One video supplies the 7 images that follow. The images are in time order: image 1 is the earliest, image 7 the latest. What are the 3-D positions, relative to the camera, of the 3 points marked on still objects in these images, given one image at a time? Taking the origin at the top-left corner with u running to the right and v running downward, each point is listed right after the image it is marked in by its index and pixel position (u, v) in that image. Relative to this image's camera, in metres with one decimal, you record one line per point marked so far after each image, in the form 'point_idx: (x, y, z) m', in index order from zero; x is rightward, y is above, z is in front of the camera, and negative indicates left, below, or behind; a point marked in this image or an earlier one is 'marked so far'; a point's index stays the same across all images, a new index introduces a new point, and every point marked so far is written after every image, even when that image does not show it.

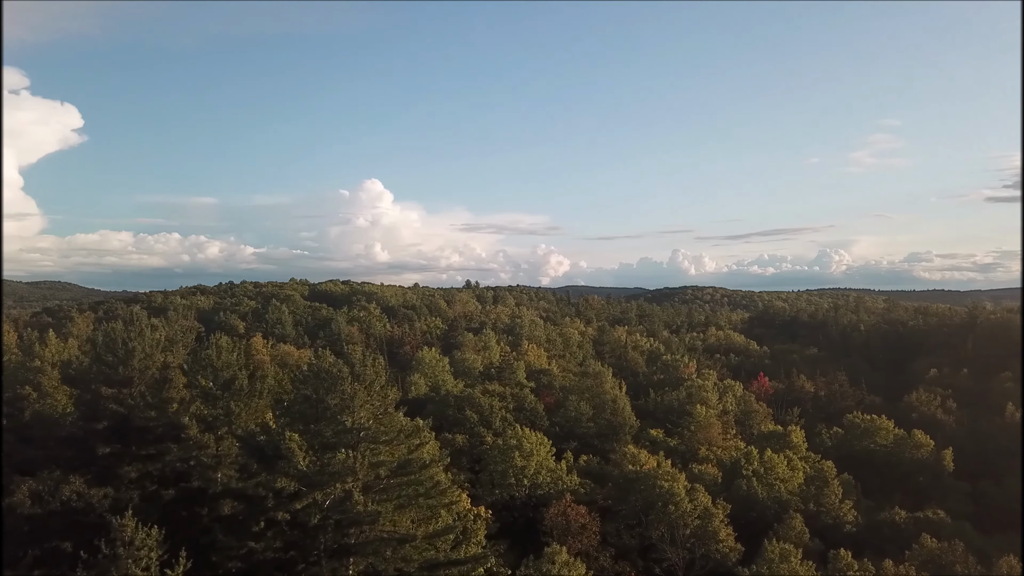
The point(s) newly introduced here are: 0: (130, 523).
0: (-8.6, -5.3, +18.3) m
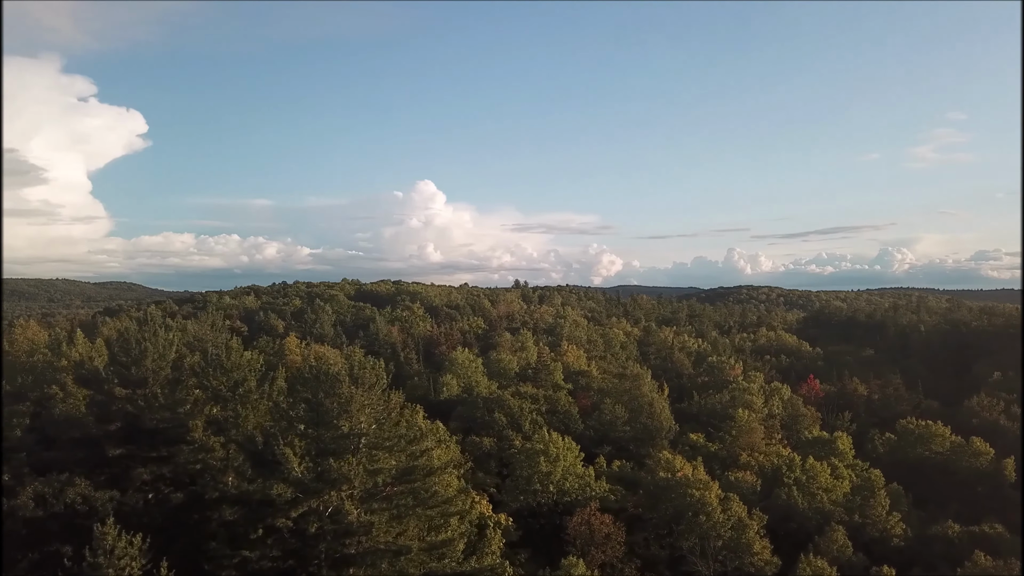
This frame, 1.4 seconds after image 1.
0: (-8.7, -5.3, +17.6) m
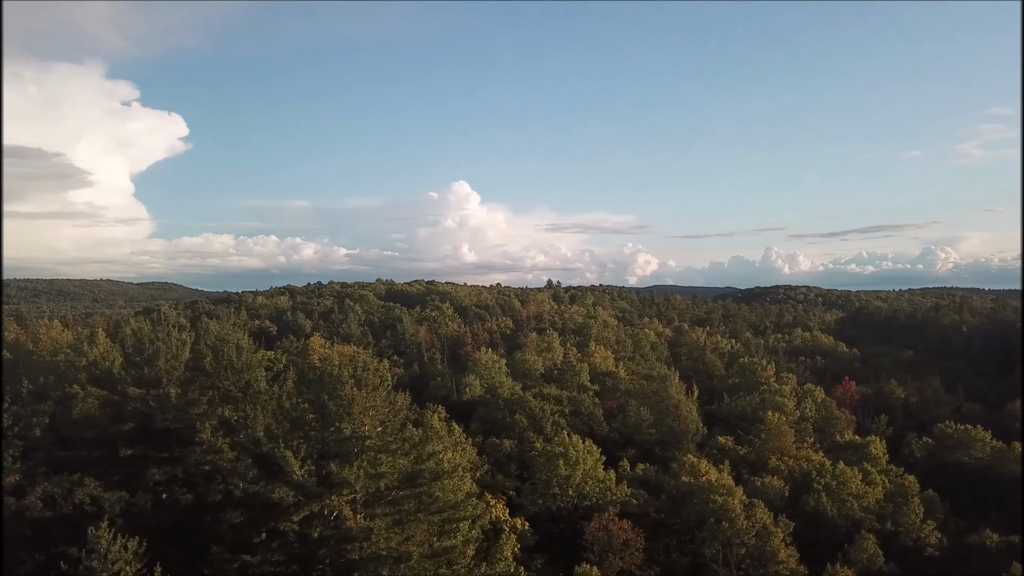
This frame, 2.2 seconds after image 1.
0: (-8.7, -5.2, +17.4) m
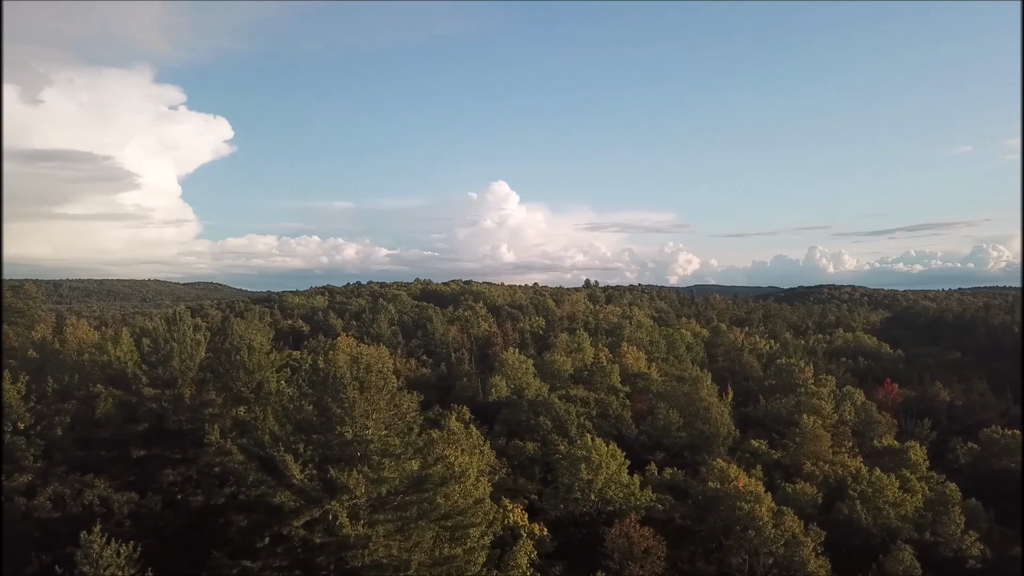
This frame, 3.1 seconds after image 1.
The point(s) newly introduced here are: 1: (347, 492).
0: (-8.7, -5.2, +17.0) m
1: (-3.9, -4.9, +19.4) m
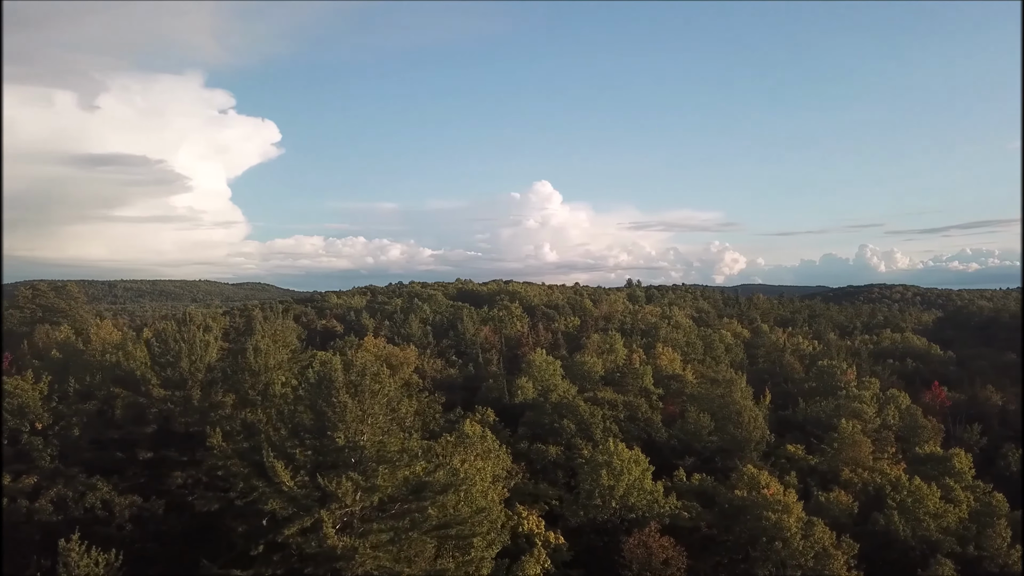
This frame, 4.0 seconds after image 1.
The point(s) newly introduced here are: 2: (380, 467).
0: (-8.9, -5.3, +16.5) m
1: (-4.0, -4.9, +18.6) m
2: (-3.2, -4.3, +19.6) m
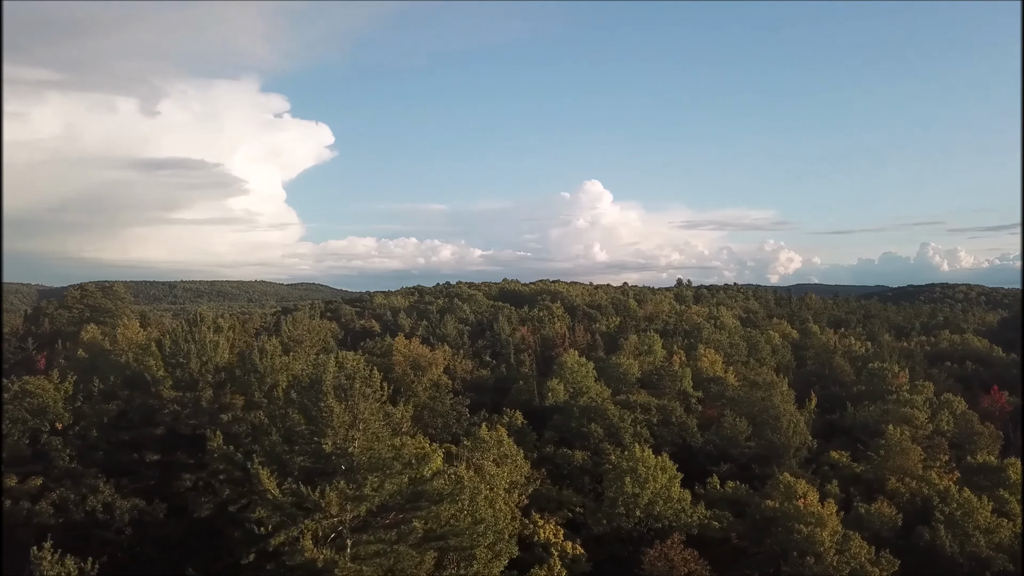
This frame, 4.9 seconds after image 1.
0: (-9.2, -5.2, +16.0) m
1: (-4.1, -4.9, +17.8) m
2: (-3.3, -4.3, +18.7) m
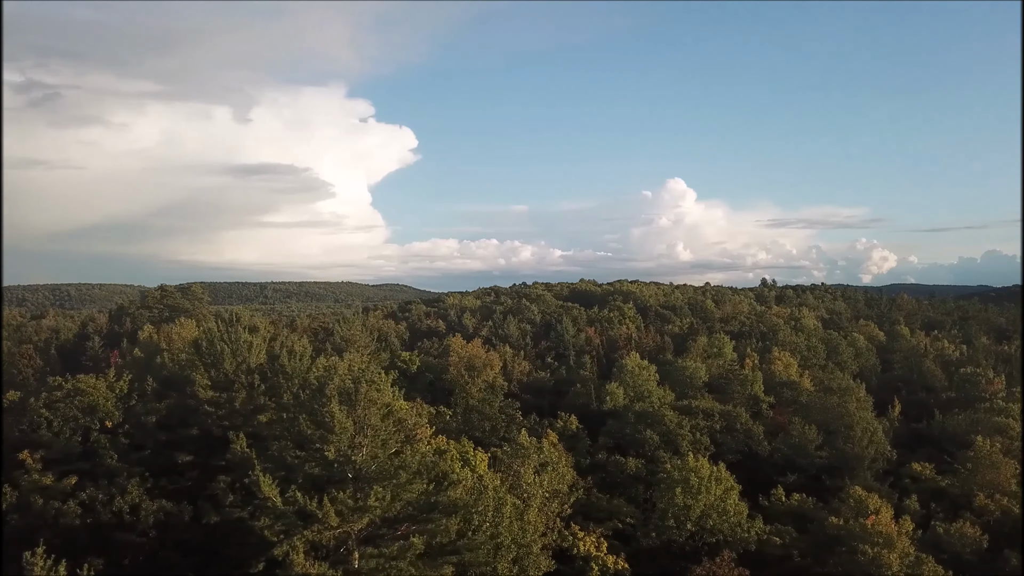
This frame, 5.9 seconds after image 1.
0: (-9.1, -5.2, +15.6) m
1: (-3.9, -4.8, +16.9) m
2: (-3.0, -4.3, +17.7) m
